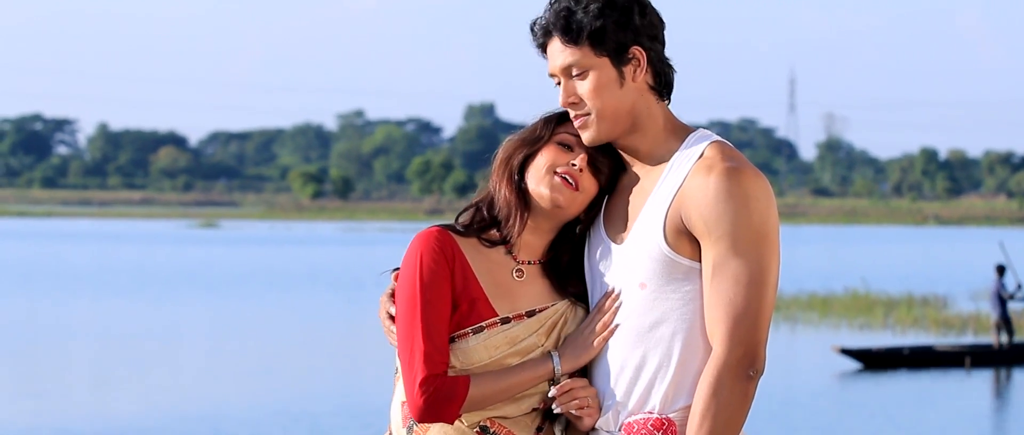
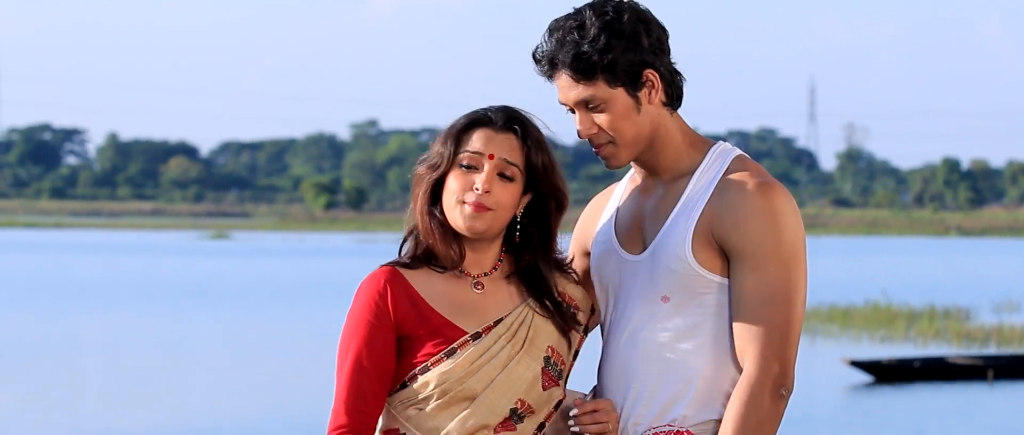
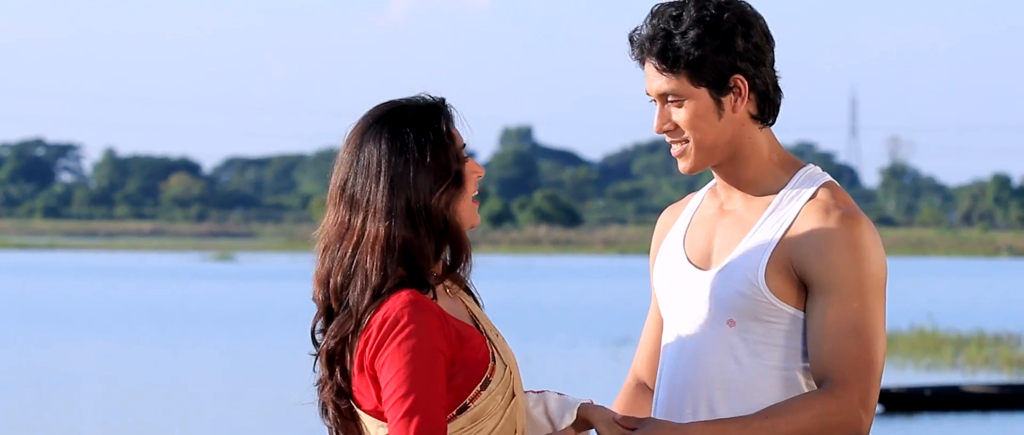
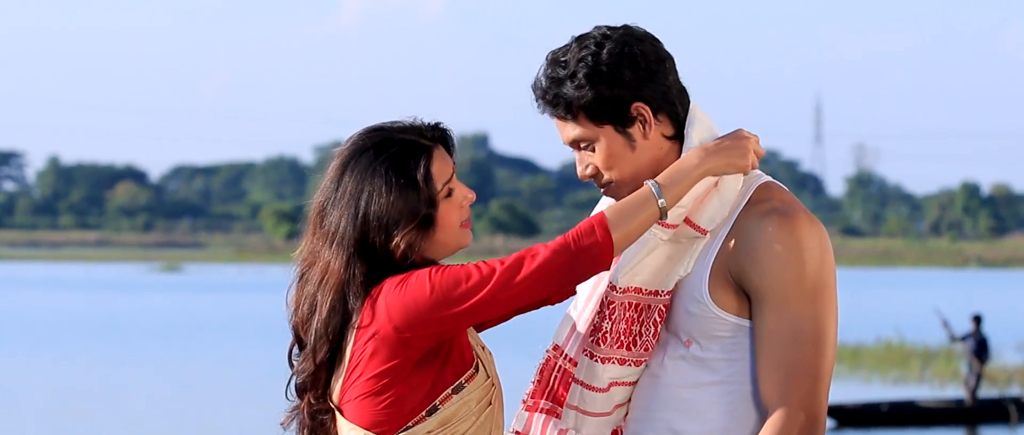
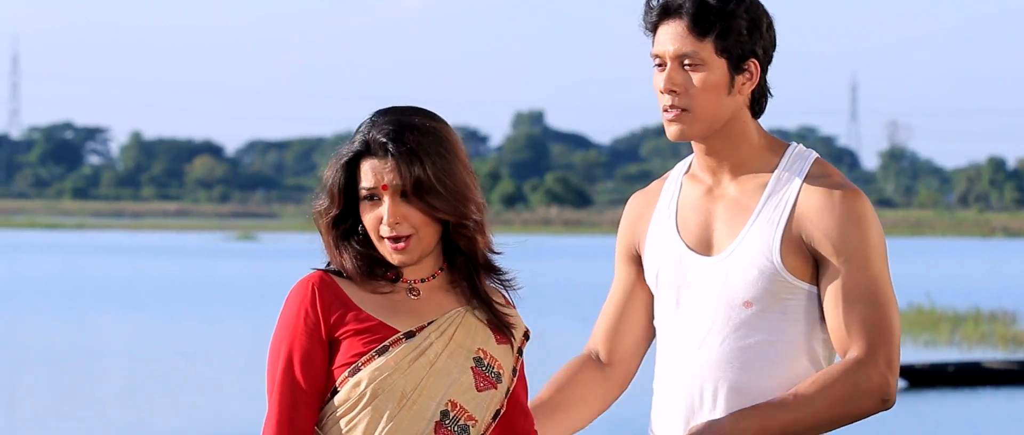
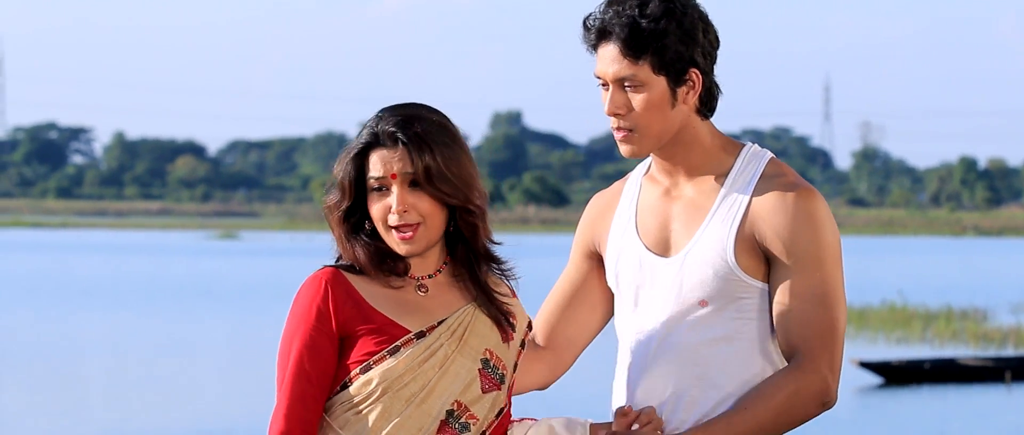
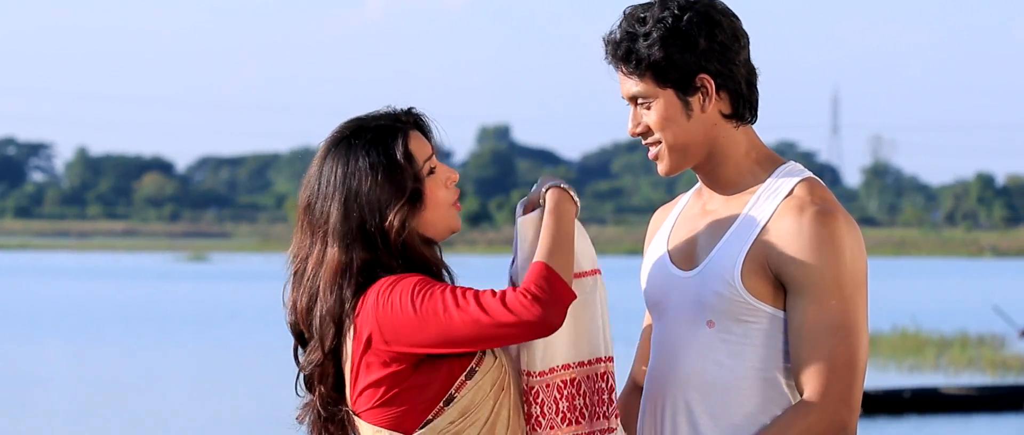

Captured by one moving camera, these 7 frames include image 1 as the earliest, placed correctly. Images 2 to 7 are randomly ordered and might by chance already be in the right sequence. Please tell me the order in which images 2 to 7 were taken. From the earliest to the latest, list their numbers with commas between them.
2, 6, 5, 3, 7, 4
